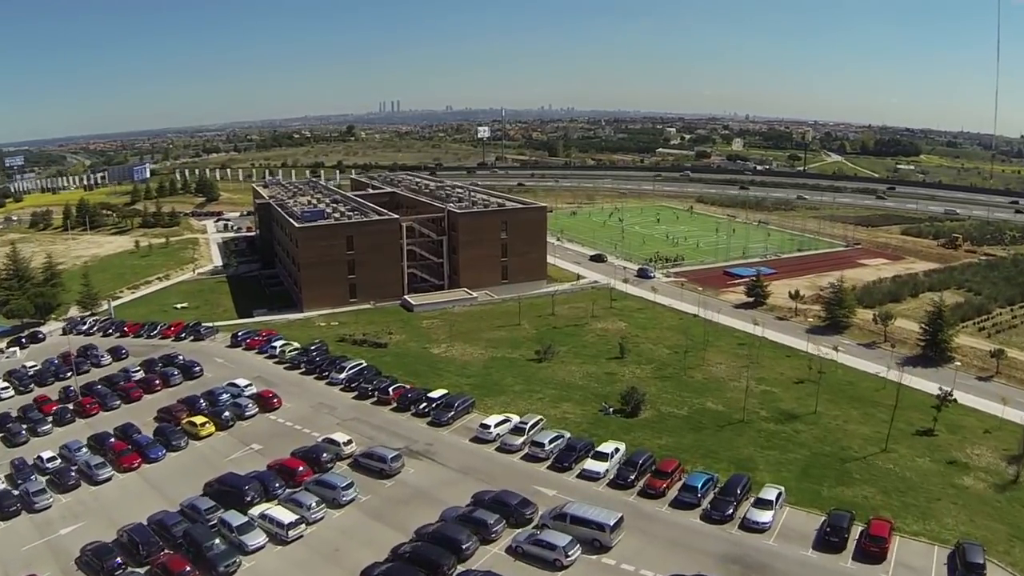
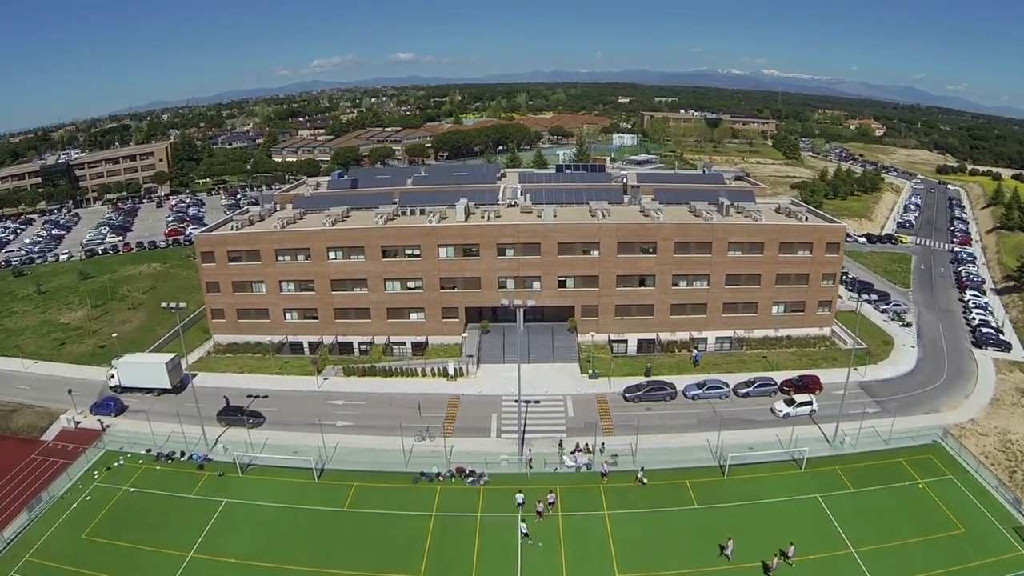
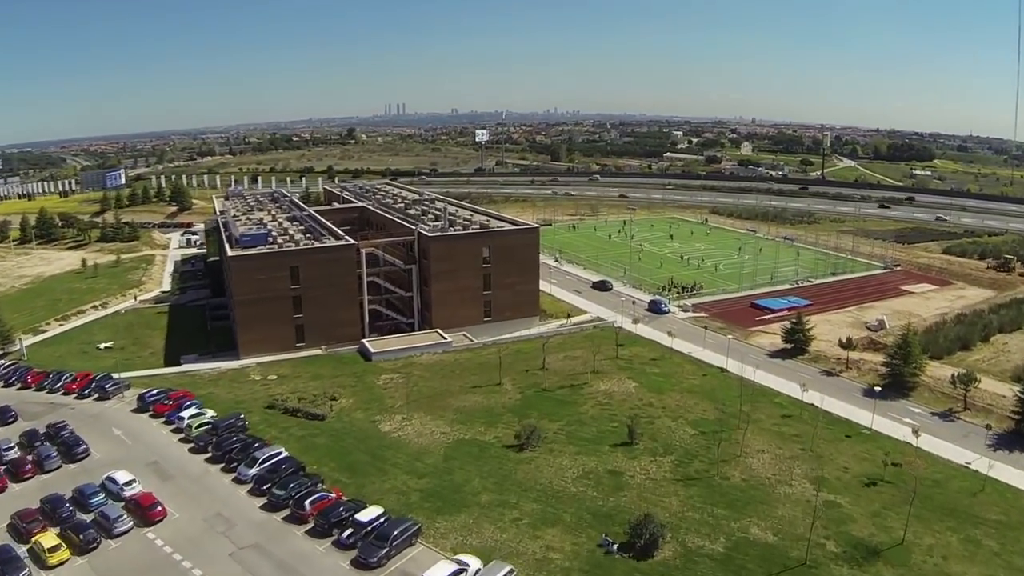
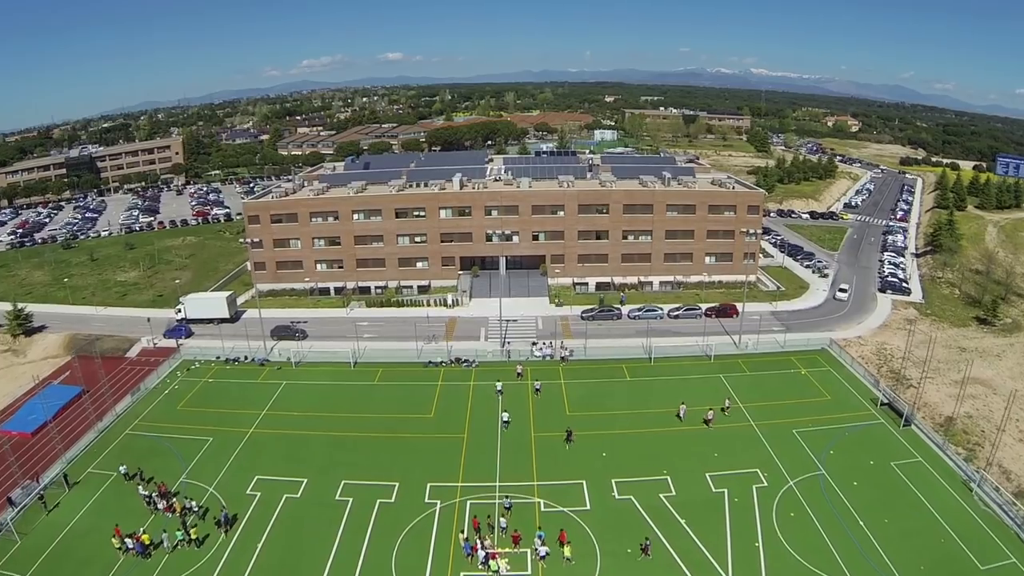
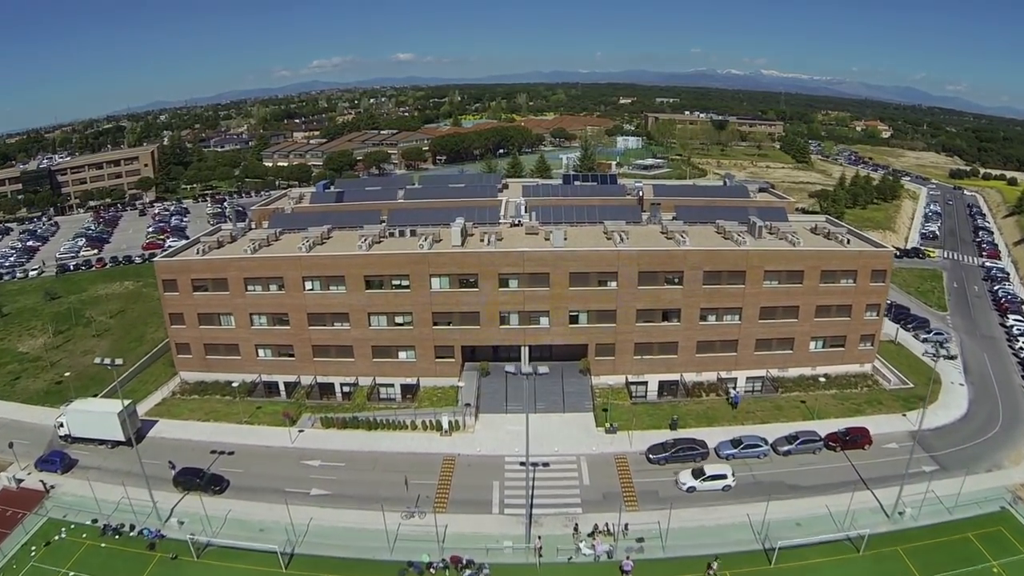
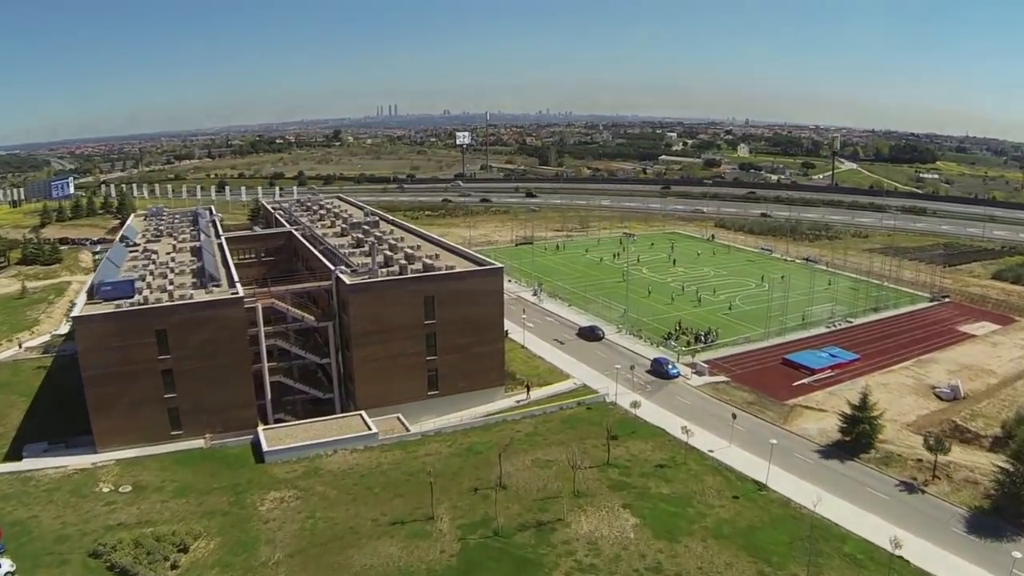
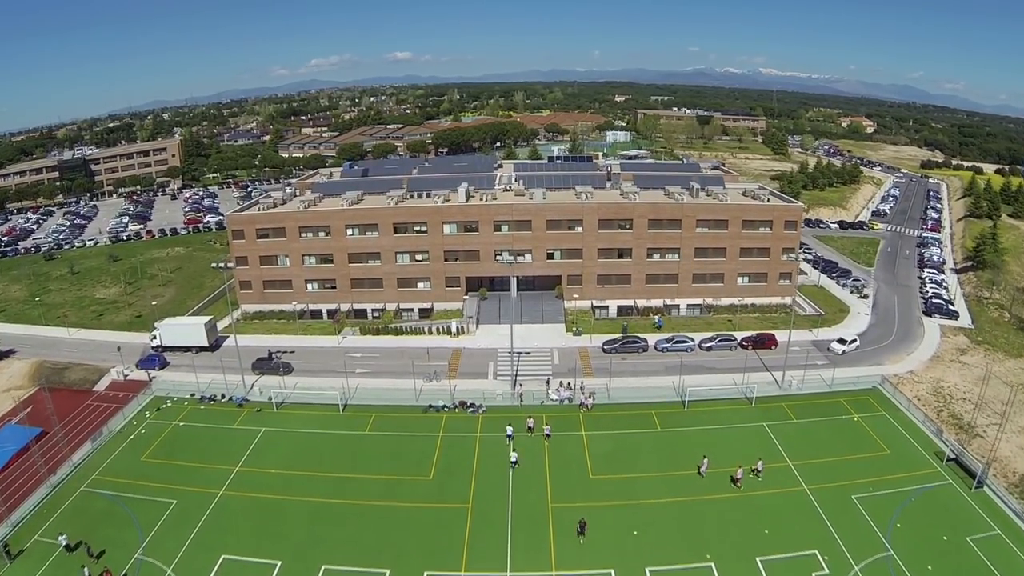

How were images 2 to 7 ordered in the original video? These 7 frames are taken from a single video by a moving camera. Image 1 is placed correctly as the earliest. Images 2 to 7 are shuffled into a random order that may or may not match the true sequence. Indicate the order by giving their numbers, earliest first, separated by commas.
3, 6, 4, 7, 2, 5
